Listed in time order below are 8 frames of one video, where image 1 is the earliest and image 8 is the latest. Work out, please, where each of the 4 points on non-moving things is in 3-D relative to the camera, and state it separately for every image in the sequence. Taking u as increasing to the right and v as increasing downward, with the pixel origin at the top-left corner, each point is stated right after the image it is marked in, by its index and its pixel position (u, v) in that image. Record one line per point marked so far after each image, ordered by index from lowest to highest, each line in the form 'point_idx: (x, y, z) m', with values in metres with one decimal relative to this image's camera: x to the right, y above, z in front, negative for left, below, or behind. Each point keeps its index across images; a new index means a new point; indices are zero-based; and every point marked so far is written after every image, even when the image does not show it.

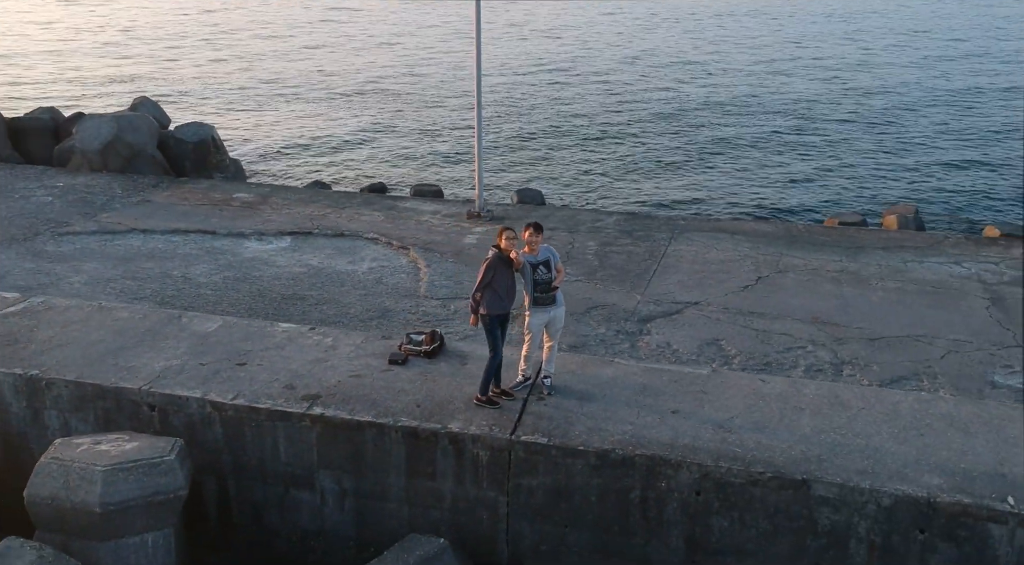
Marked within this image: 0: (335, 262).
0: (-1.9, +0.2, +9.0) m
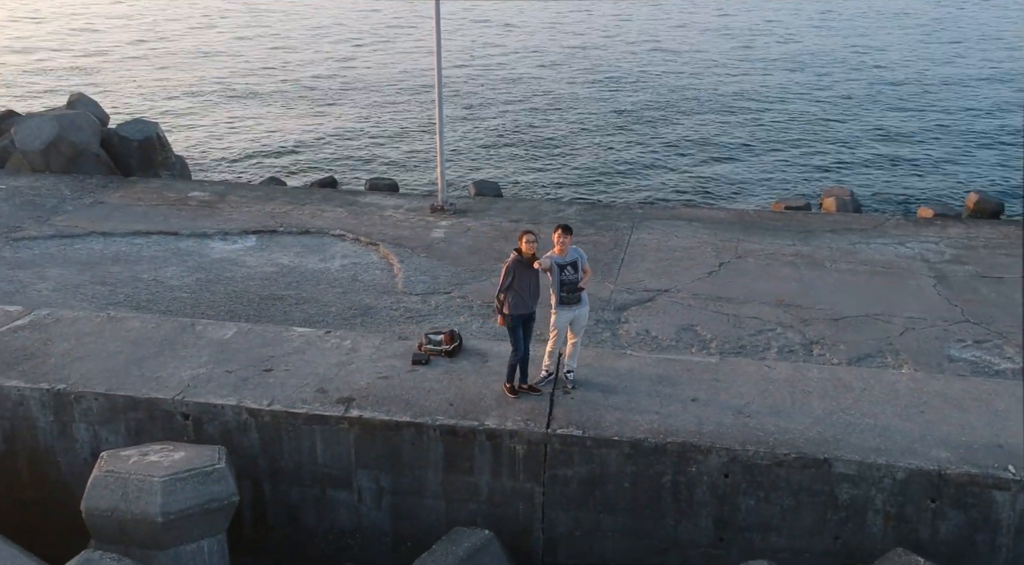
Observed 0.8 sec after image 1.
0: (-2.1, +0.2, +9.0) m
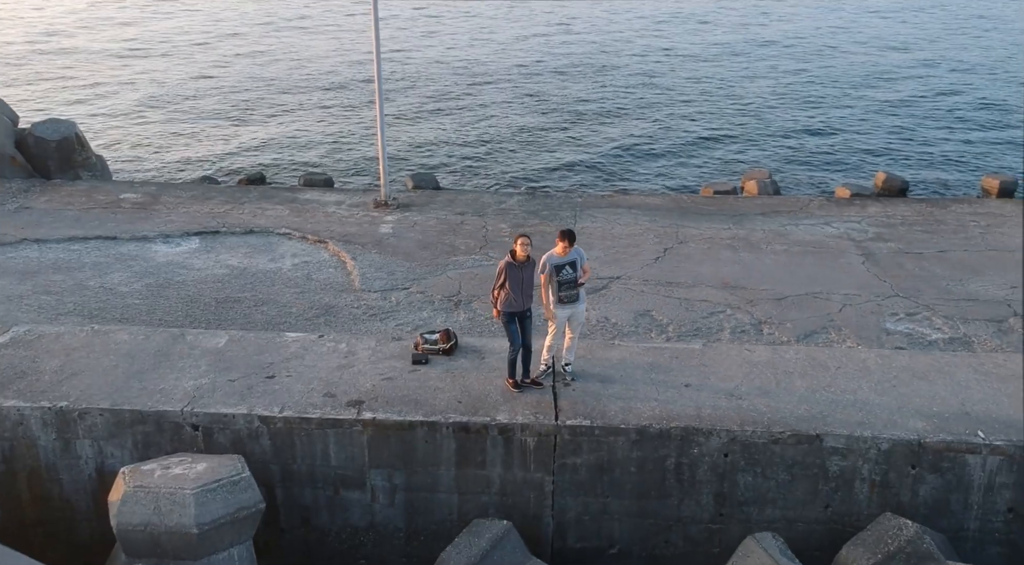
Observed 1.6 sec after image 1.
0: (-2.6, +0.2, +8.9) m
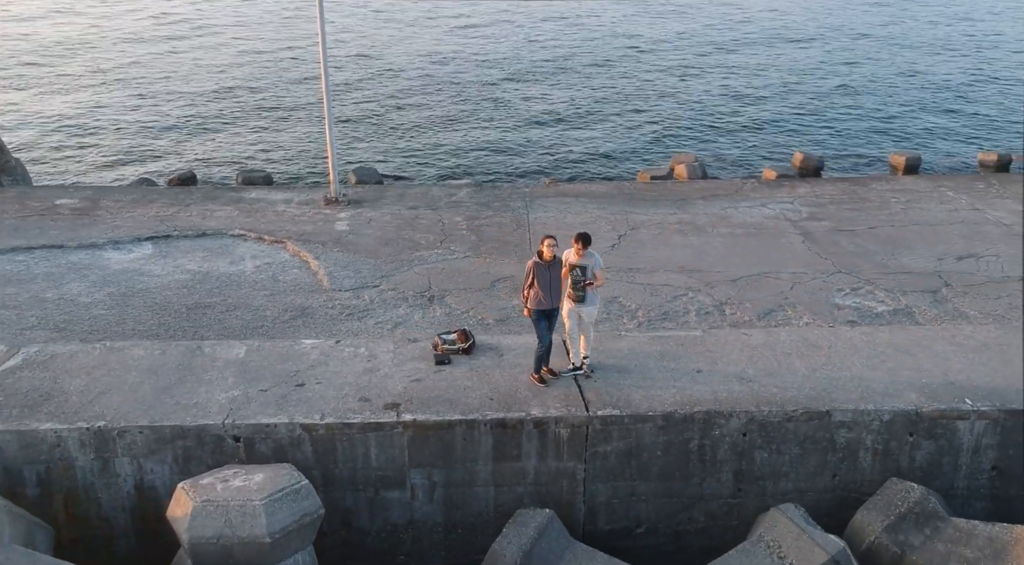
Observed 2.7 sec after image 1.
0: (-3.0, +0.2, +8.8) m
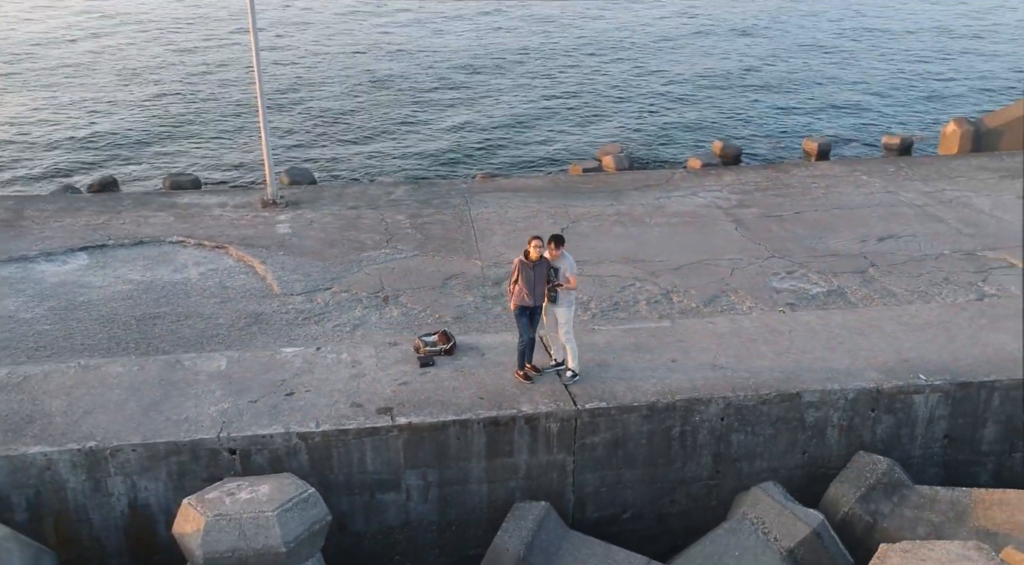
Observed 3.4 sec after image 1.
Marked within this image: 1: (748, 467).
0: (-3.5, +0.1, +8.6) m
1: (+1.2, -1.0, +4.6) m
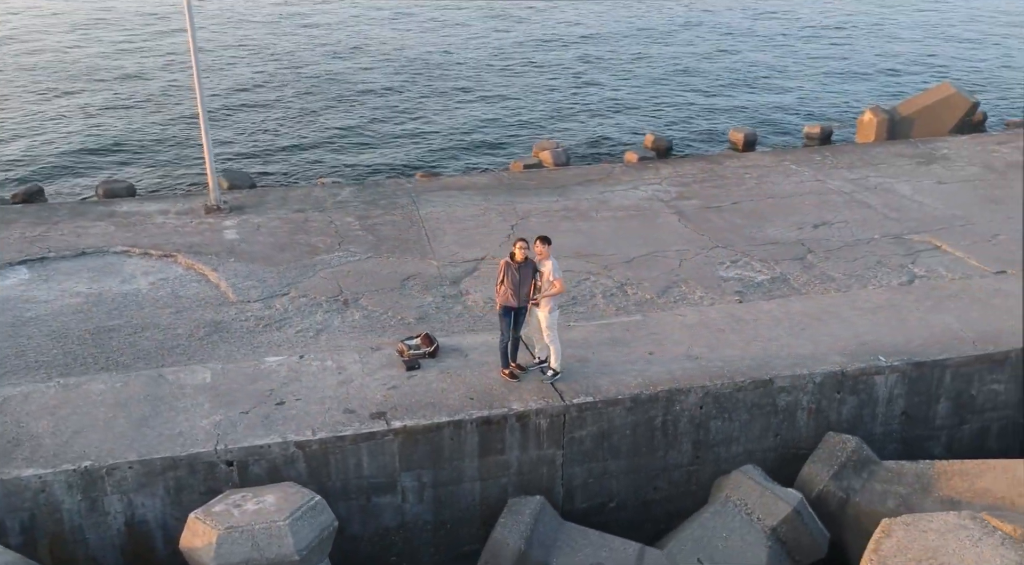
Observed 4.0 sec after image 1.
0: (-3.9, 0.0, +8.4) m
1: (+1.2, -0.9, +4.8) m
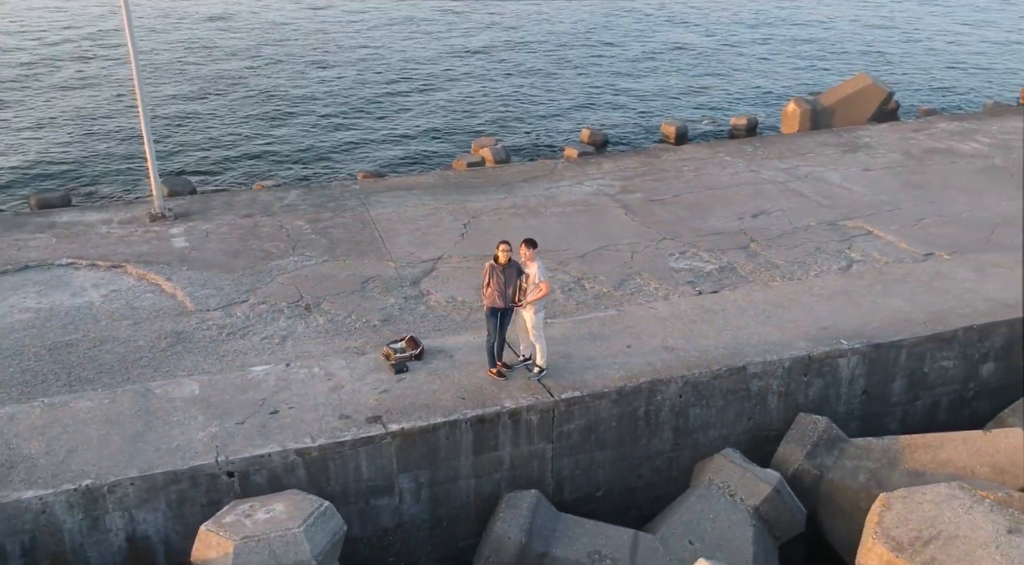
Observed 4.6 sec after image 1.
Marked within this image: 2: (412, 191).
0: (-4.3, -0.2, +8.2) m
1: (+1.1, -0.9, +5.0) m
2: (-1.3, +1.2, +11.7) m
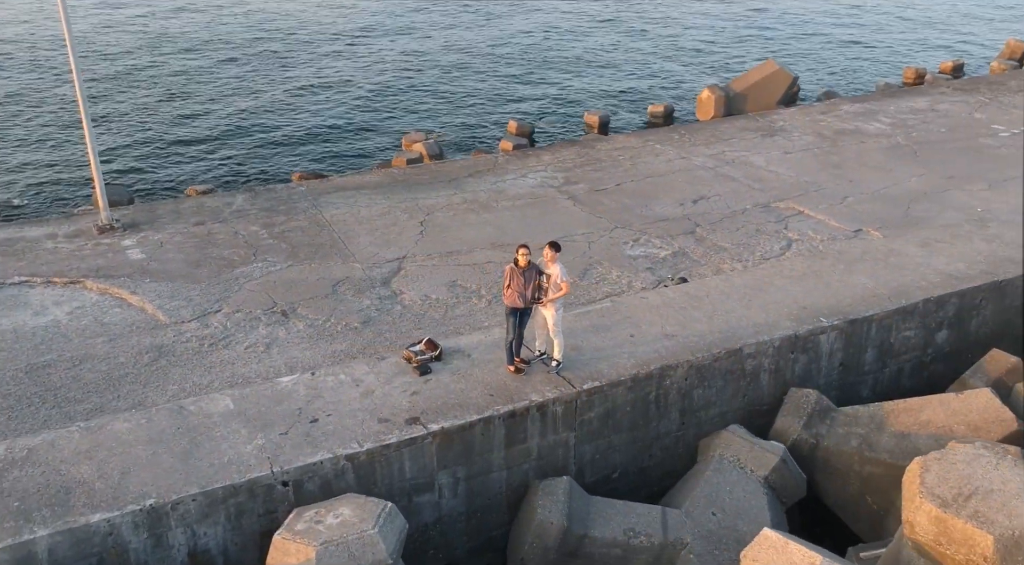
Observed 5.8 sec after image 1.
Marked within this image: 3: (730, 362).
0: (-4.6, -0.3, +8.0) m
1: (+1.2, -0.8, +5.4) m
2: (-2.0, +1.2, +11.8) m
3: (+1.3, -0.5, +5.3) m
